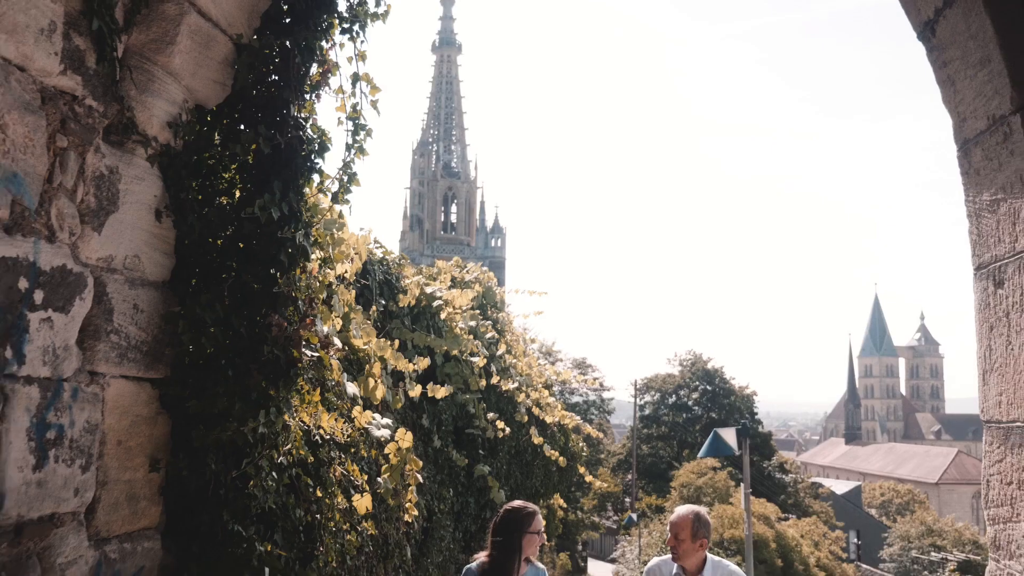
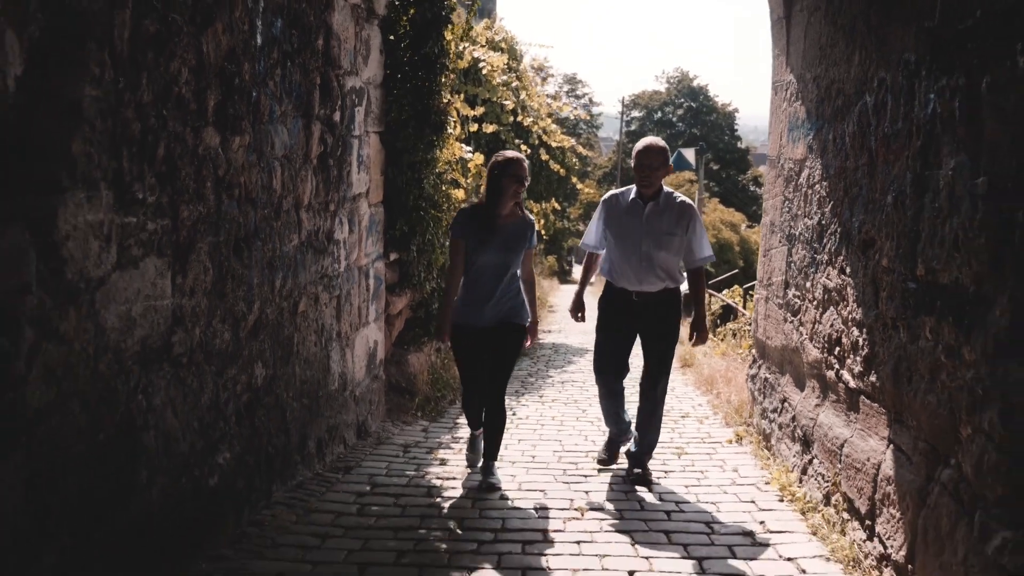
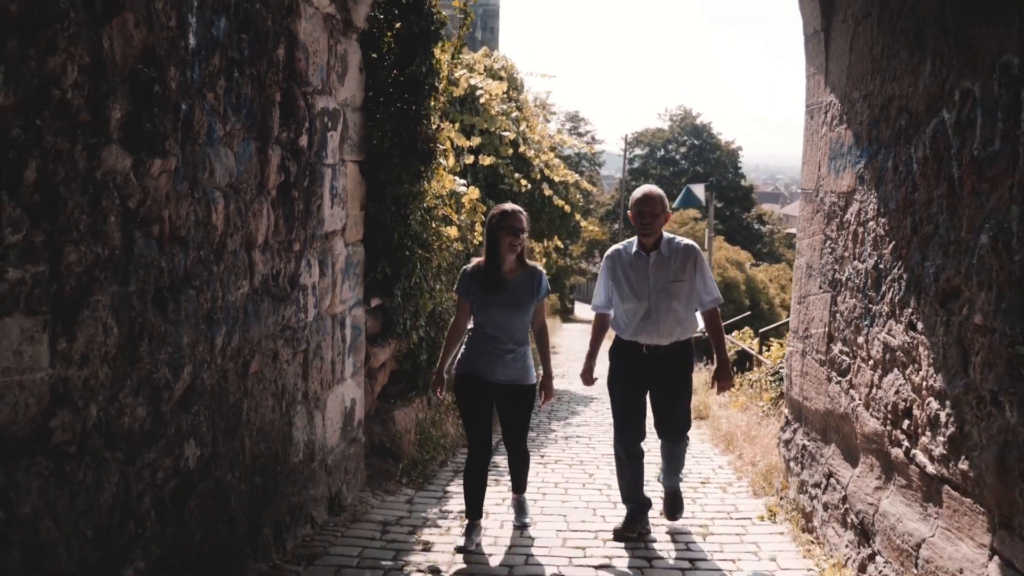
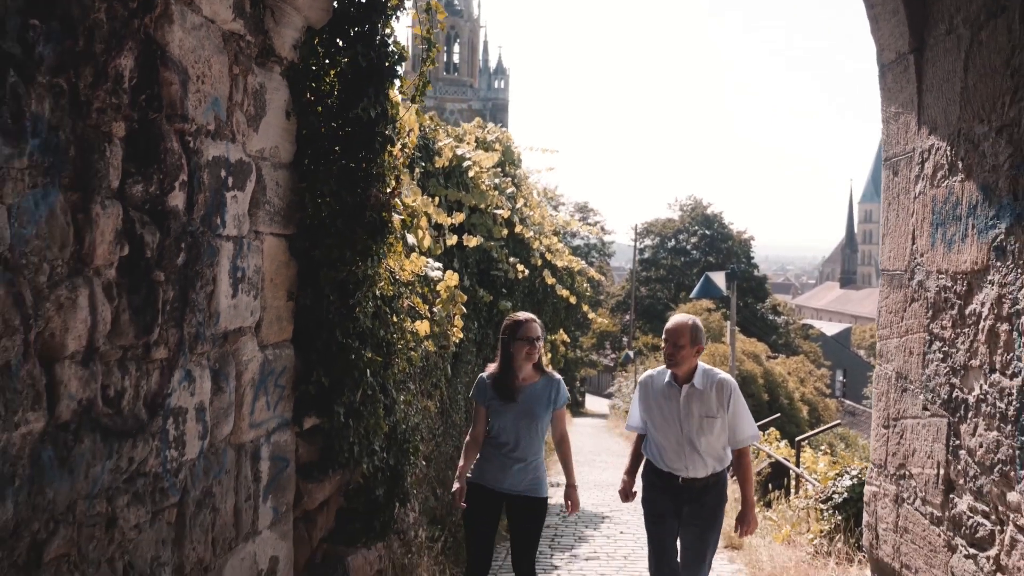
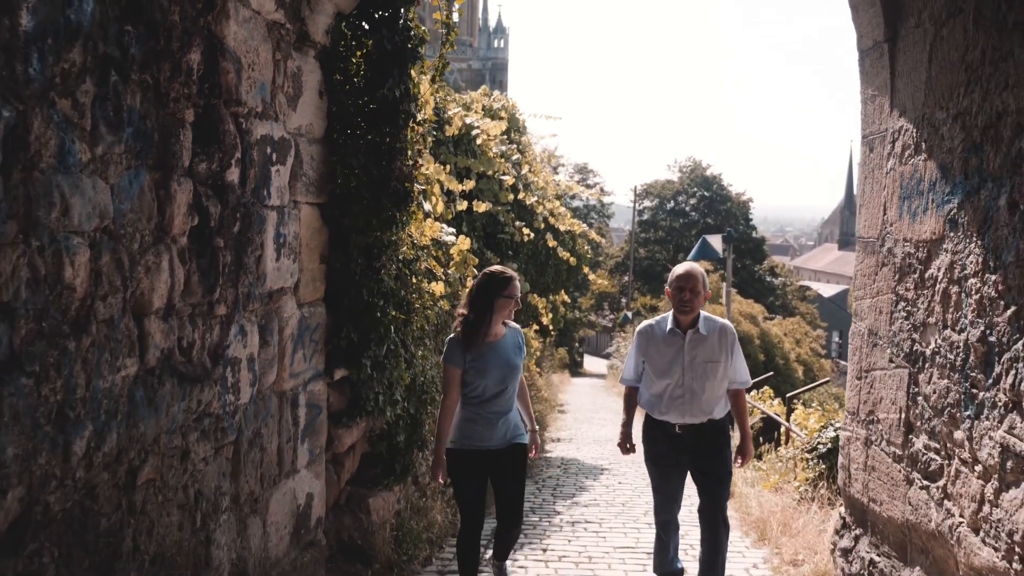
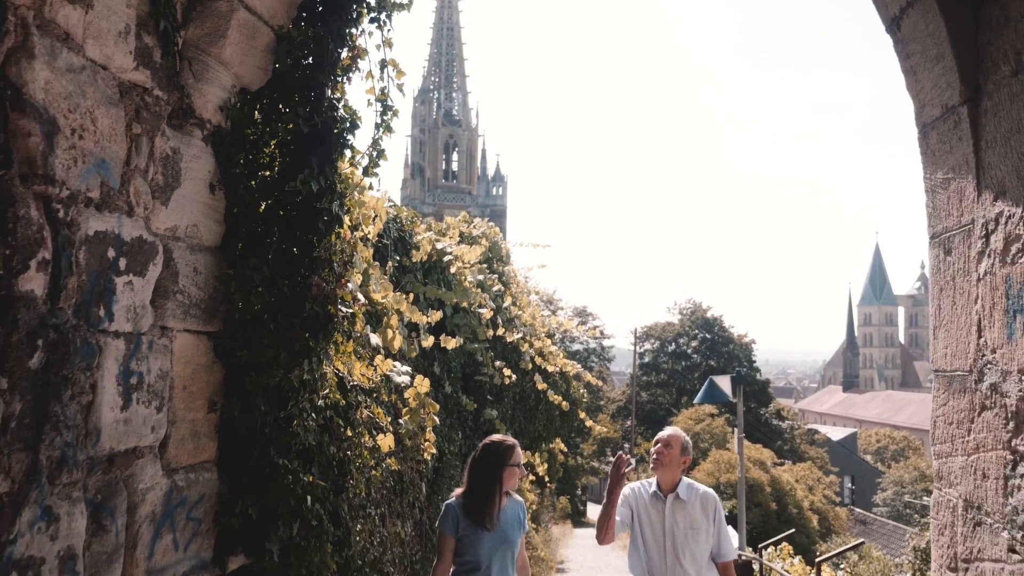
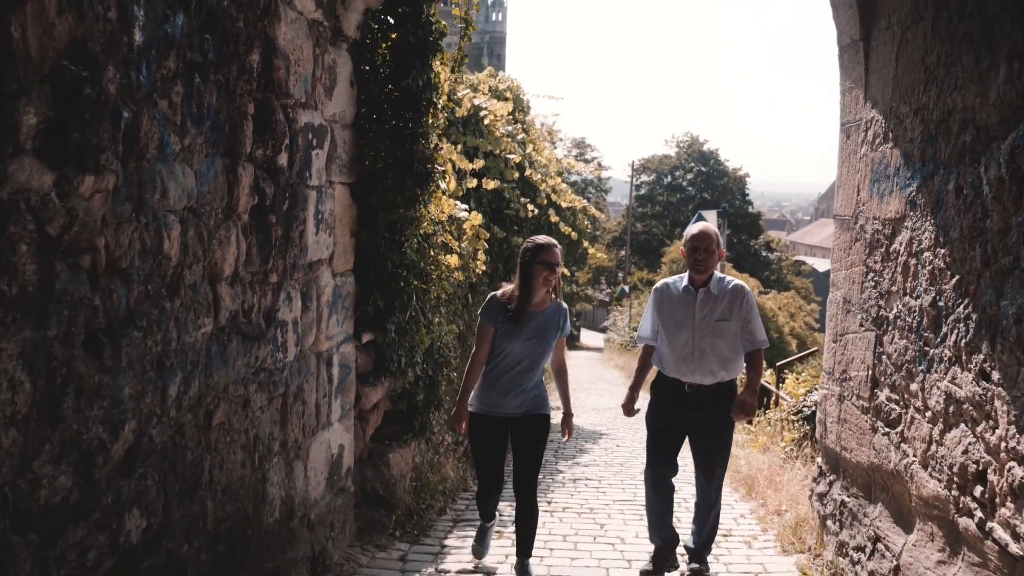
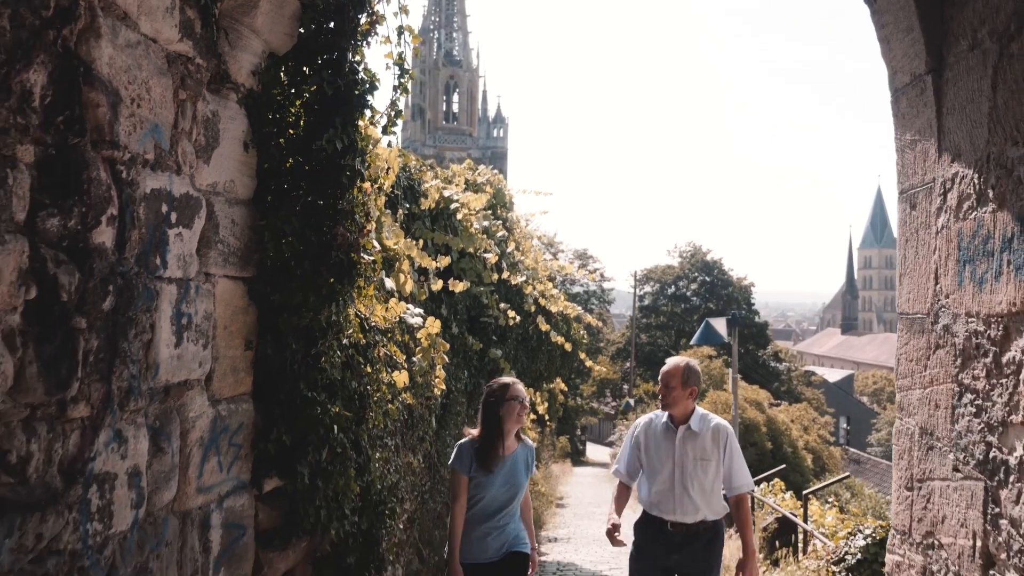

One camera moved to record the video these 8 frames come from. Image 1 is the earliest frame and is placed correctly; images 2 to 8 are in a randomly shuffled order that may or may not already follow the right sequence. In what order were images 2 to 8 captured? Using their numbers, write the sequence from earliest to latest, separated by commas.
6, 8, 4, 5, 7, 3, 2
